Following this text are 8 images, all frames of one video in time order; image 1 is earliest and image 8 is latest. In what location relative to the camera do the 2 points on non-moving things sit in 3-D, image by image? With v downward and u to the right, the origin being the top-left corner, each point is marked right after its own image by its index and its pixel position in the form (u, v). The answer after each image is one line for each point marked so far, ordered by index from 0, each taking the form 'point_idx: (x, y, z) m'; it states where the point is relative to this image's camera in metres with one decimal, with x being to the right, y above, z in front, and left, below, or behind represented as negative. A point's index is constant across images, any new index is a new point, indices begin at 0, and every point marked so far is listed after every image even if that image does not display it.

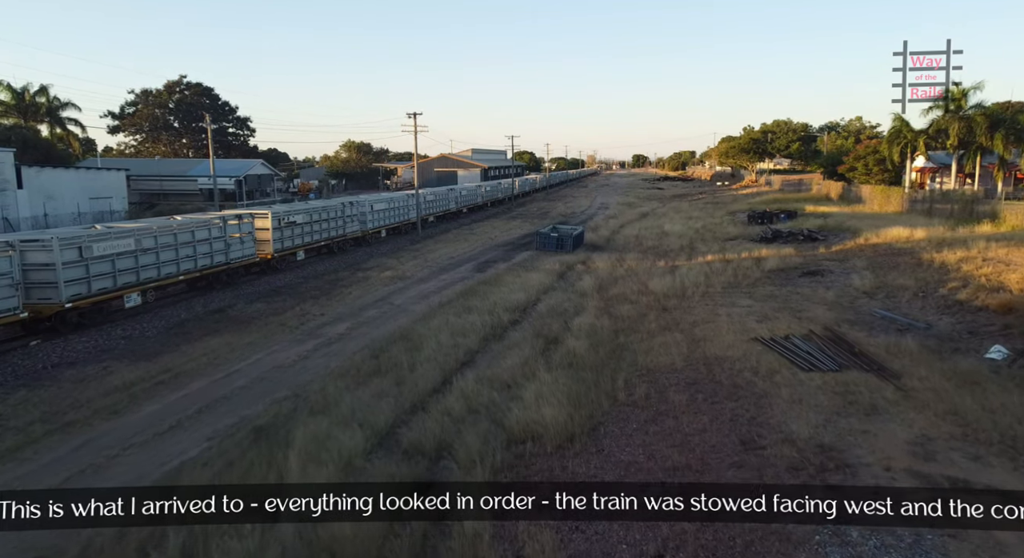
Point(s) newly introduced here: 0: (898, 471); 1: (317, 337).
0: (+5.5, -2.7, +9.8) m
1: (-5.1, -1.5, +18.3) m
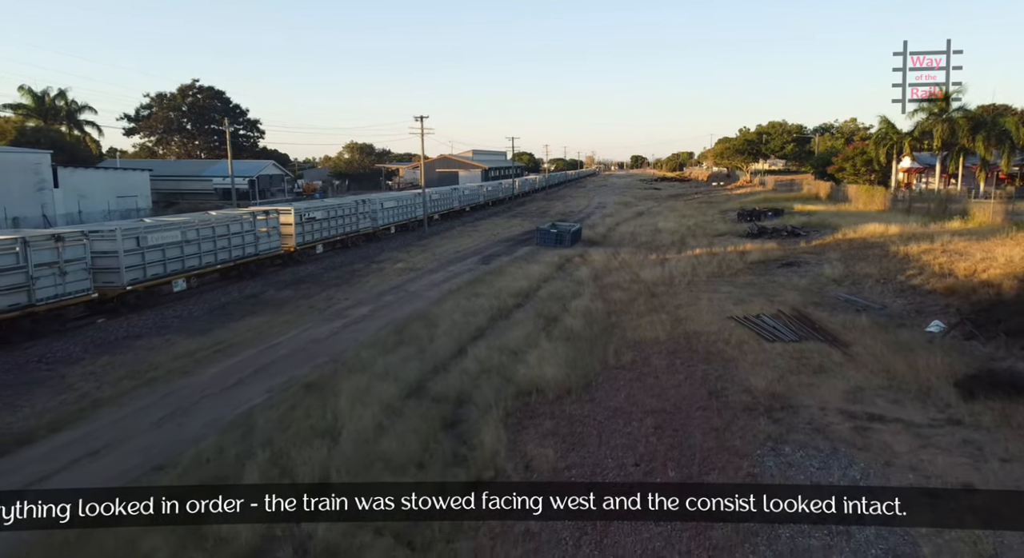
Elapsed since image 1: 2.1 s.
0: (+5.6, -2.3, +12.2) m
1: (-5.0, -1.1, +20.7) m
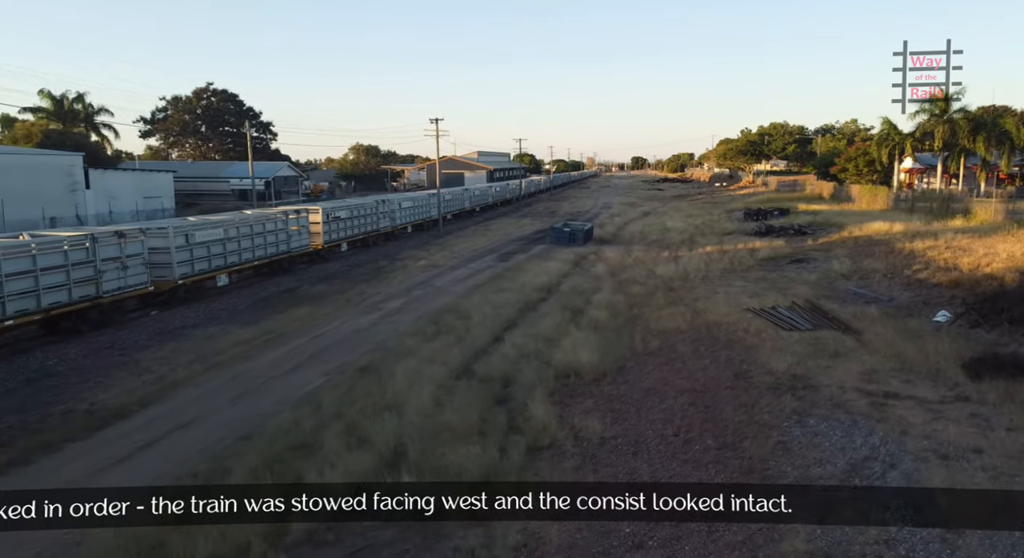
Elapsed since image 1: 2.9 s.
0: (+6.5, -2.1, +13.3) m
1: (-4.1, -1.0, +21.9) m
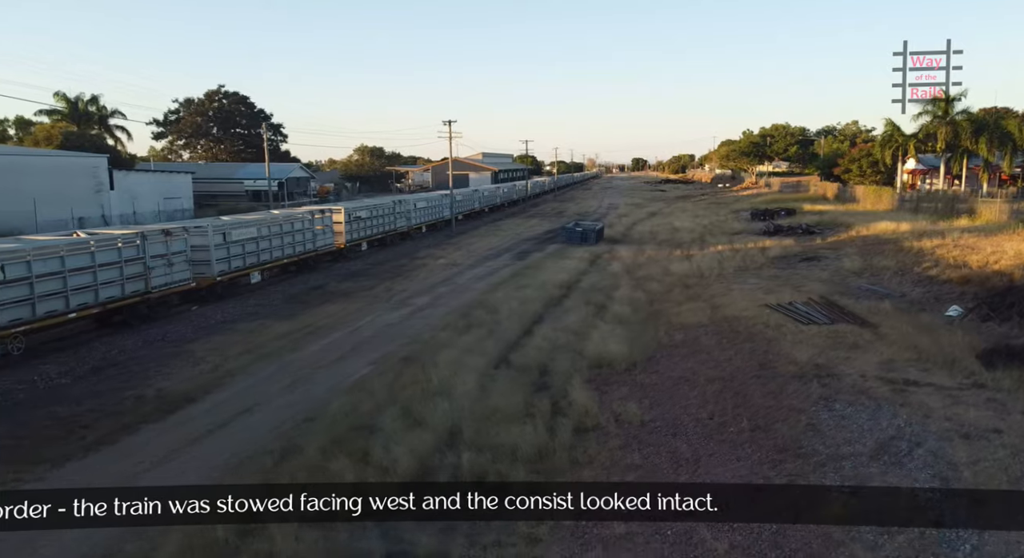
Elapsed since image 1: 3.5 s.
0: (+7.2, -2.0, +14.1) m
1: (-3.3, -0.9, +22.6) m
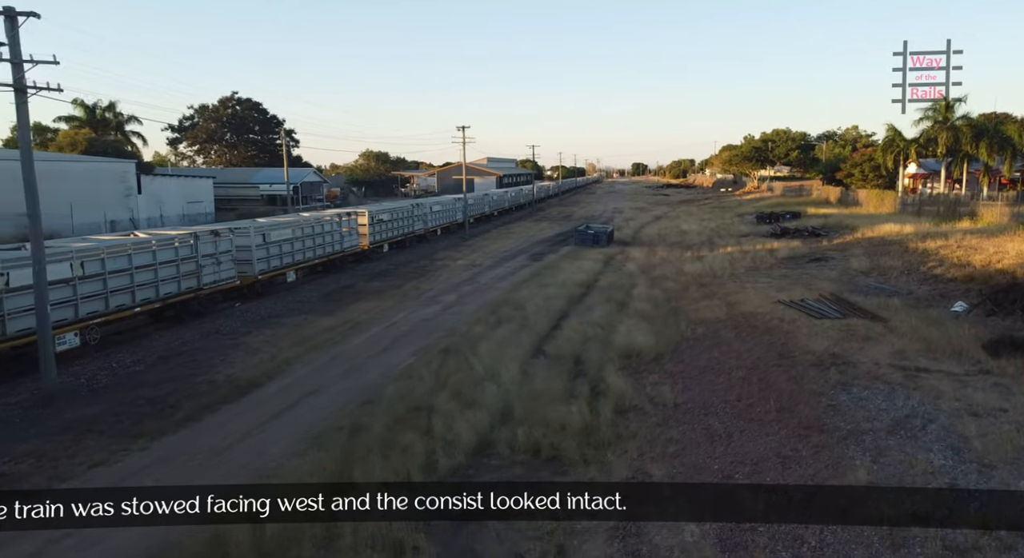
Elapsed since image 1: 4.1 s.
0: (+8.1, -1.8, +15.2) m
1: (-2.5, -0.8, +23.7) m
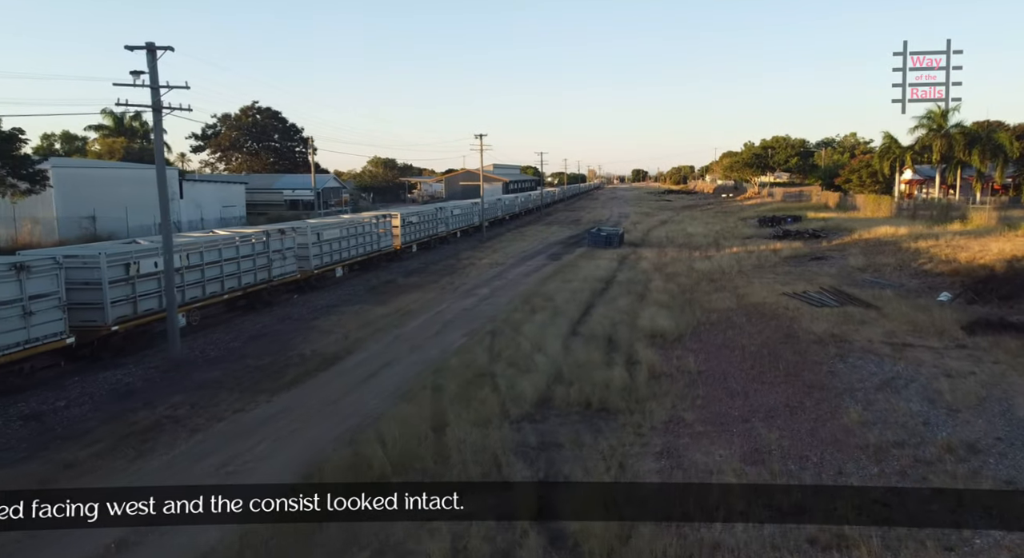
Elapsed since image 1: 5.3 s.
0: (+9.2, -1.6, +17.6) m
1: (-1.4, -0.6, +26.1) m
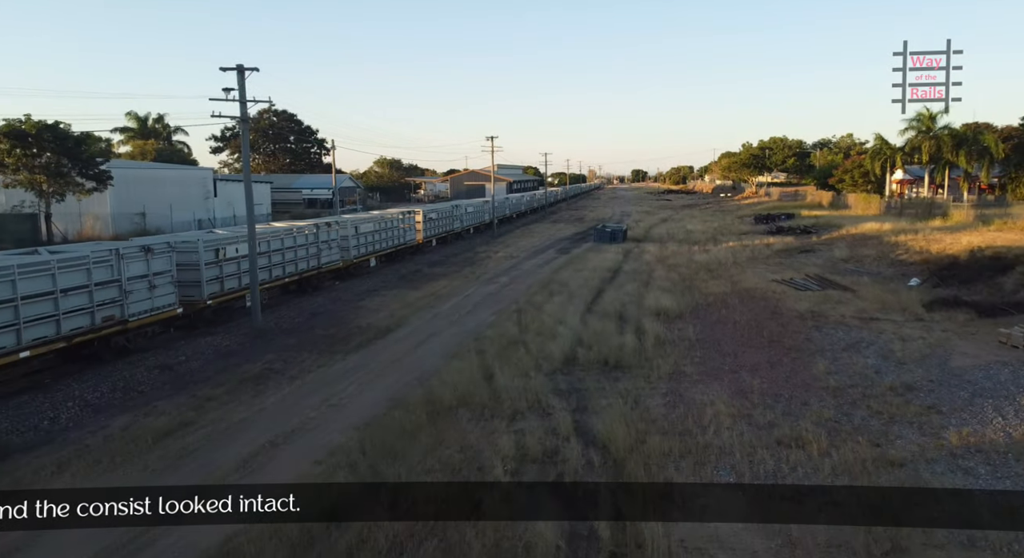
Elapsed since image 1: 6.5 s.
0: (+9.9, -1.1, +20.6) m
1: (-0.7, -0.2, +29.1) m
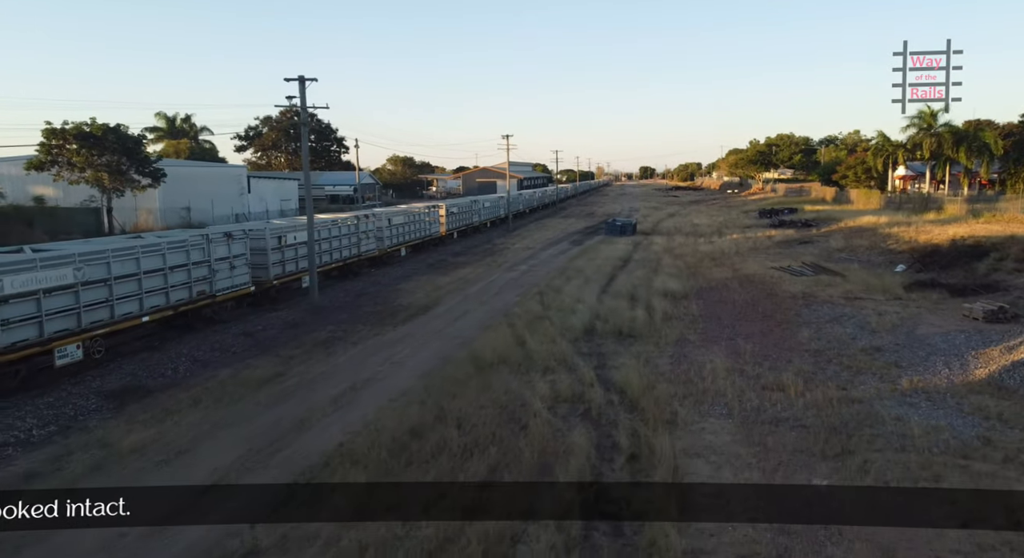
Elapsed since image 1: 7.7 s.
0: (+10.7, -0.6, +23.0) m
1: (+0.2, +0.4, +31.7) m
